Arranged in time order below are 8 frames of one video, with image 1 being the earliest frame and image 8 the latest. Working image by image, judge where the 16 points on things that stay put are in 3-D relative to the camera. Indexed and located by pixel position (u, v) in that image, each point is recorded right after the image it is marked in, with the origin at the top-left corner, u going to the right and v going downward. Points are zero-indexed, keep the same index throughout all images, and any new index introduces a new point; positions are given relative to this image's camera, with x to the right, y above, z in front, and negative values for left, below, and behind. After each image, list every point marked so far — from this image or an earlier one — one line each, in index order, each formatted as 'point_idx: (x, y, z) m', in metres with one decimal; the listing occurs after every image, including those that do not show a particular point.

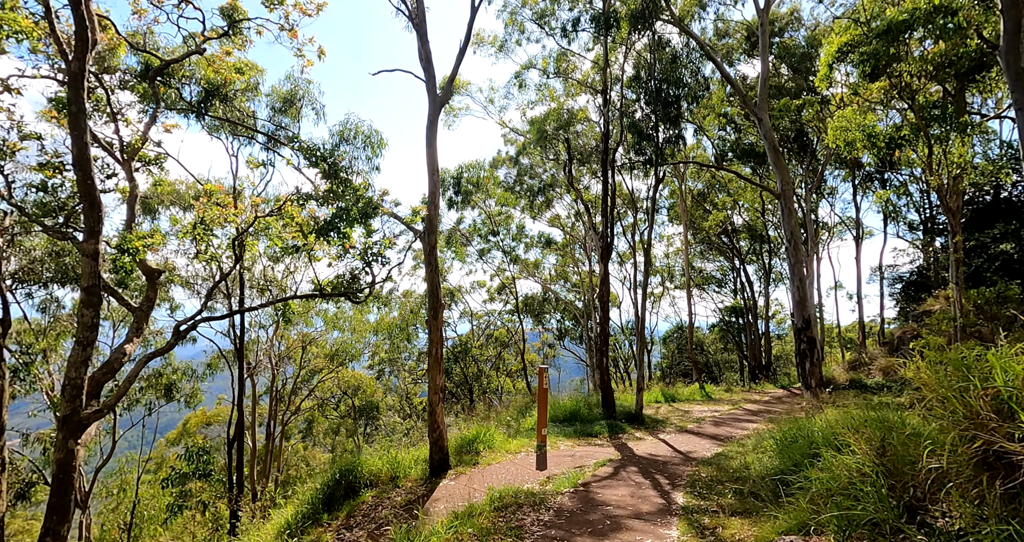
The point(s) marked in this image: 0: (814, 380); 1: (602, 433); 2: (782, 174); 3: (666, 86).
0: (+6.2, -2.2, +11.4) m
1: (+1.5, -2.8, +9.6) m
2: (+6.0, +2.2, +12.4) m
3: (+3.7, +4.4, +13.1) m
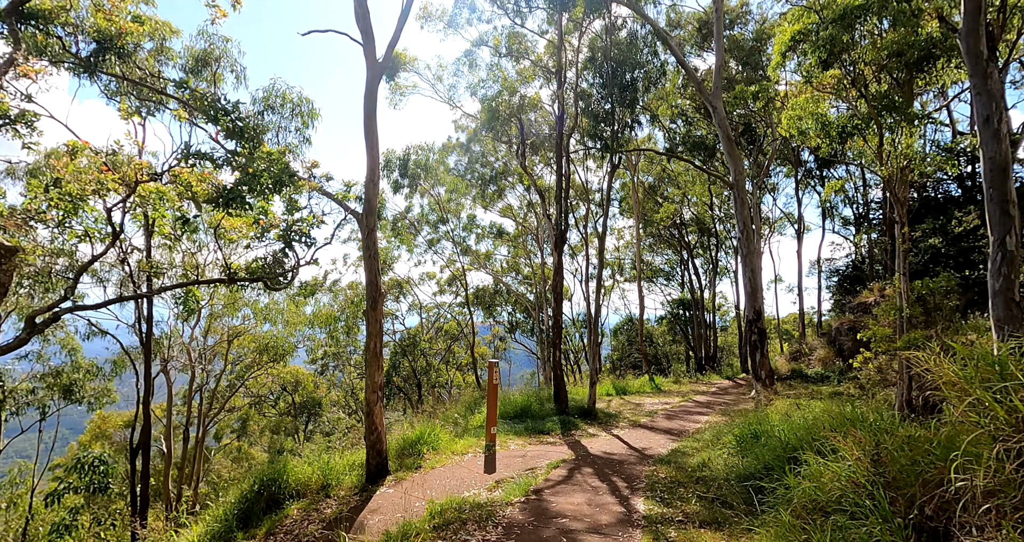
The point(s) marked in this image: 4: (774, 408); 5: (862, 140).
0: (+5.1, -2.1, +11.4) m
1: (+0.7, -2.6, +9.1) m
2: (+4.9, +2.4, +12.3) m
3: (+2.5, +4.7, +12.7) m
4: (+4.4, -2.3, +9.3) m
5: (+6.2, +2.3, +9.9) m
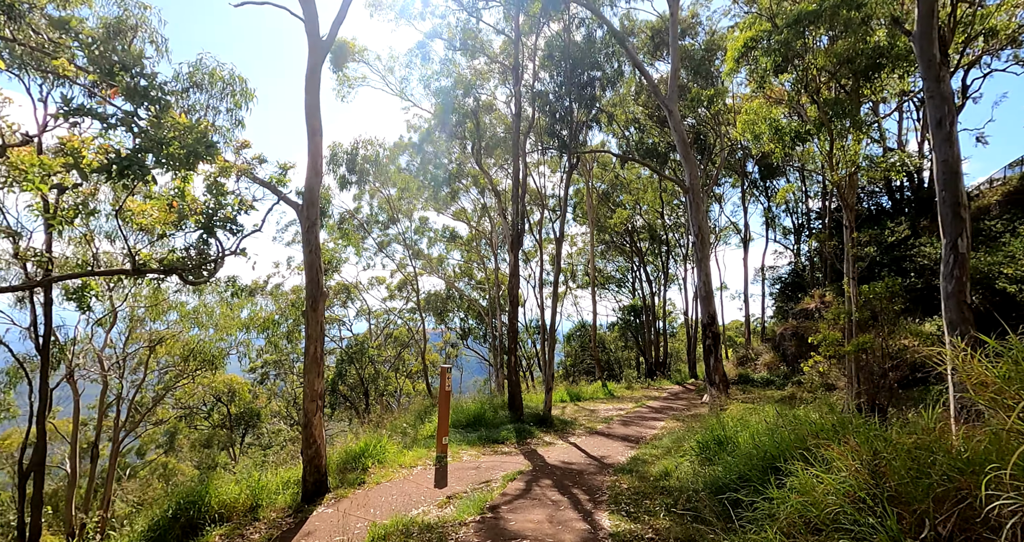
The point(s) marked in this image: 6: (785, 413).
0: (+4.2, -2.1, +11.3) m
1: (-0.1, -2.6, +8.7) m
2: (+3.9, +2.3, +12.3) m
3: (+1.5, +4.6, +12.5) m
4: (+3.6, -2.4, +9.2) m
5: (+5.4, +2.2, +10.0) m
6: (+4.0, -2.2, +8.4) m
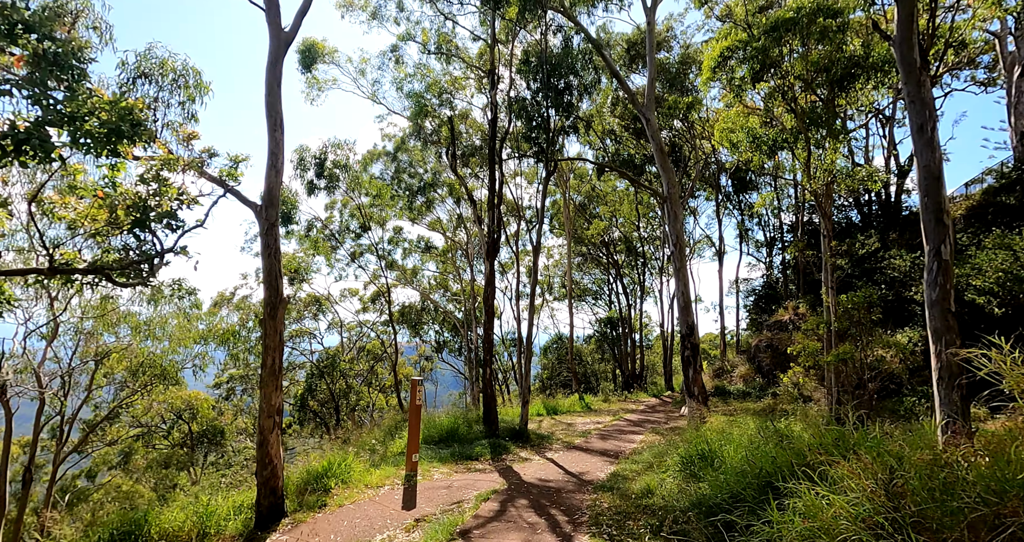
0: (+3.7, -2.3, +11.1) m
1: (-0.4, -2.8, +8.3) m
2: (+3.4, +2.1, +12.2) m
3: (+1.0, +4.4, +12.4) m
4: (+3.2, -2.5, +9.0) m
5: (+4.9, +2.1, +9.9) m
6: (+3.7, -2.3, +8.1) m
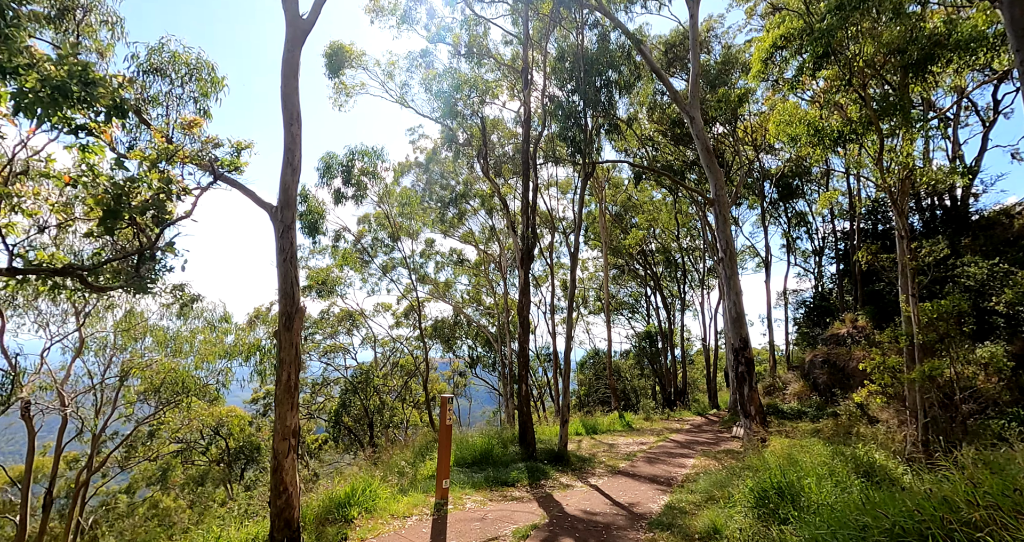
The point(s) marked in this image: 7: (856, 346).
0: (+4.4, -2.5, +10.2) m
1: (+0.1, -2.9, +7.6) m
2: (+4.2, +1.9, +11.4) m
3: (+1.7, +4.2, +11.8) m
4: (+3.8, -2.6, +8.1) m
5: (+5.5, +2.0, +9.0) m
6: (+4.2, -2.4, +7.2) m
7: (+11.1, -2.4, +18.1) m
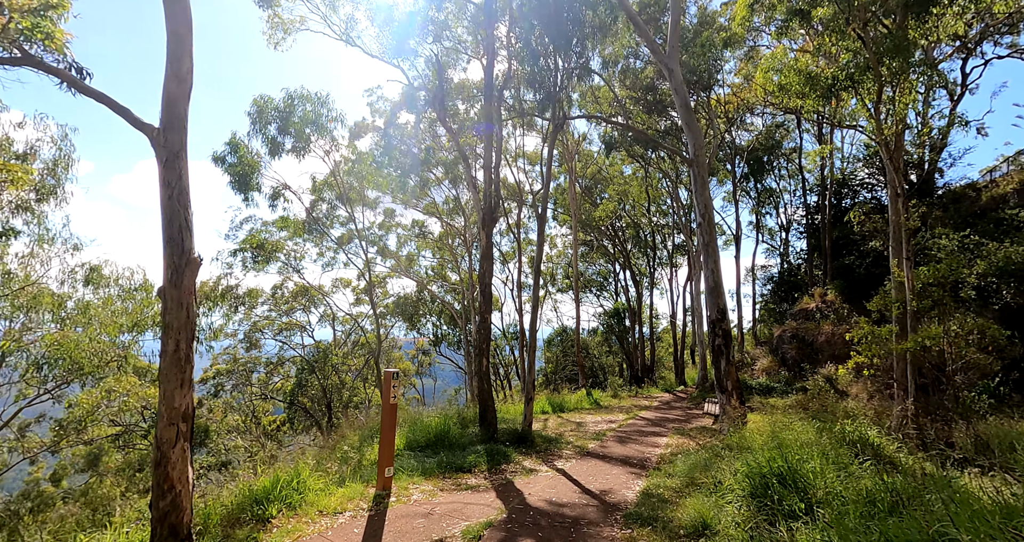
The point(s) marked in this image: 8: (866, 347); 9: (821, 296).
0: (+3.7, -1.9, +9.5) m
1: (-0.4, -2.4, +6.7) m
2: (+3.4, +2.5, +10.6) m
3: (+1.0, +4.8, +10.7) m
4: (+3.2, -2.1, +7.4) m
5: (+5.0, +2.5, +8.3) m
6: (+3.7, -1.9, +6.5) m
7: (+10.0, -1.6, +17.8) m
8: (+4.9, -1.1, +7.7) m
9: (+10.6, -0.9, +19.2) m
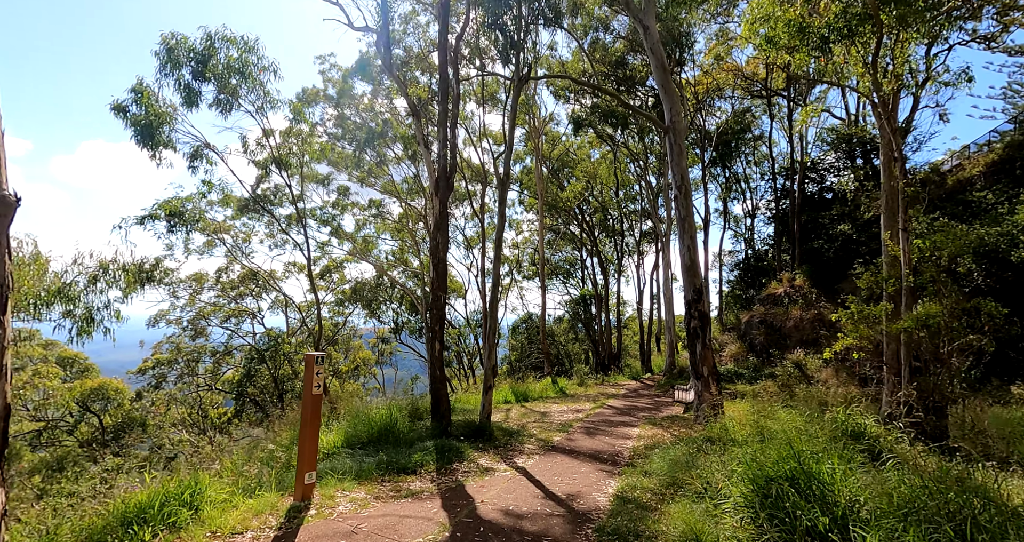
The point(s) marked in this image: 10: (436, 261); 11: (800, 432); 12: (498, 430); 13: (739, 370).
0: (+3.1, -1.5, +8.8) m
1: (-0.9, -2.0, +5.8) m
2: (+2.7, +2.9, +9.7) m
3: (+0.3, +5.2, +9.7) m
4: (+2.7, -1.8, +6.6) m
5: (+4.4, +2.8, +7.5) m
6: (+3.2, -1.6, +5.8) m
7: (+8.8, -1.1, +17.5) m
8: (+4.3, -0.7, +7.0) m
9: (+9.3, -0.3, +18.8) m
10: (-1.1, +0.1, +8.2) m
11: (+2.6, -1.5, +5.1) m
12: (-0.2, -2.3, +7.9) m
13: (+7.1, -3.1, +17.3) m
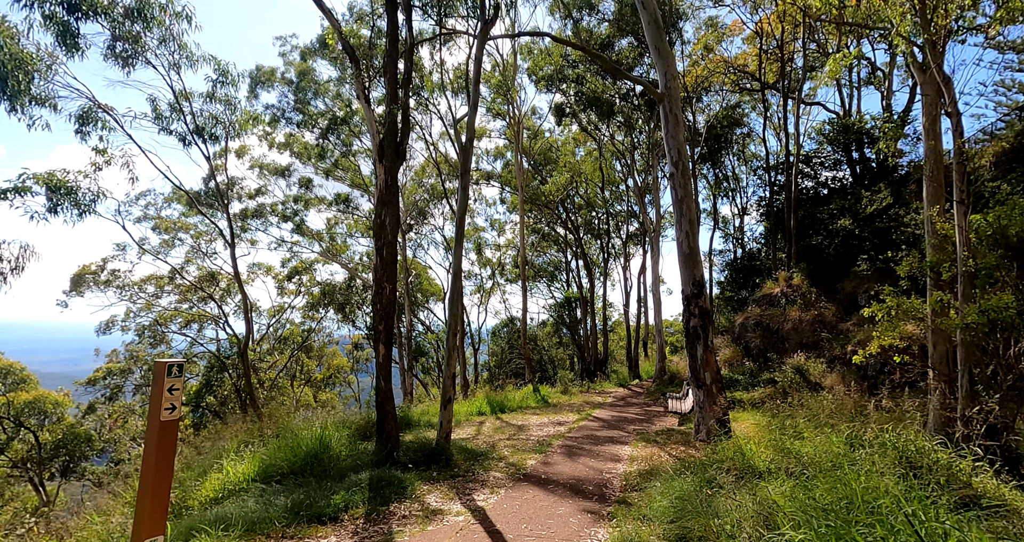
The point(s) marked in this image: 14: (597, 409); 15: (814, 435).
0: (+2.6, -1.4, +7.5) m
1: (-1.3, -1.9, +4.3) m
2: (+2.3, +3.1, +8.5) m
3: (-0.2, +5.3, +8.4) m
4: (+2.3, -1.6, +5.3) m
5: (+4.0, +3.0, +6.3) m
6: (+2.9, -1.4, +4.5) m
7: (+8.1, -1.0, +16.3) m
8: (+3.9, -0.5, +5.8) m
9: (+8.7, -0.3, +17.6) m
10: (-1.5, +0.3, +6.8) m
11: (+2.3, -1.3, +3.7) m
12: (-0.6, -2.1, +6.5) m
13: (+6.4, -3.0, +16.0) m
14: (+2.0, -3.2, +13.1) m
15: (+2.7, -1.5, +4.9) m
